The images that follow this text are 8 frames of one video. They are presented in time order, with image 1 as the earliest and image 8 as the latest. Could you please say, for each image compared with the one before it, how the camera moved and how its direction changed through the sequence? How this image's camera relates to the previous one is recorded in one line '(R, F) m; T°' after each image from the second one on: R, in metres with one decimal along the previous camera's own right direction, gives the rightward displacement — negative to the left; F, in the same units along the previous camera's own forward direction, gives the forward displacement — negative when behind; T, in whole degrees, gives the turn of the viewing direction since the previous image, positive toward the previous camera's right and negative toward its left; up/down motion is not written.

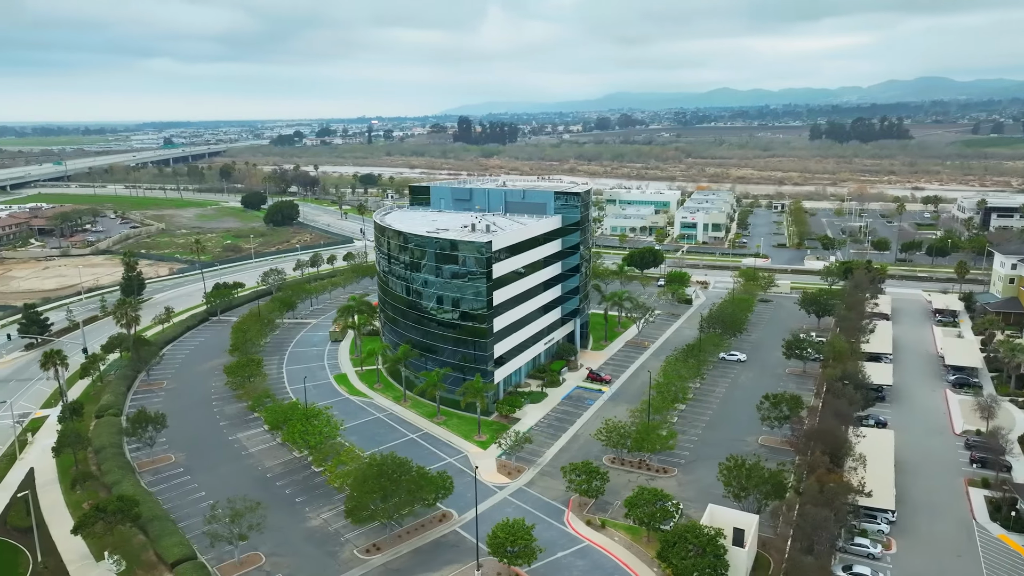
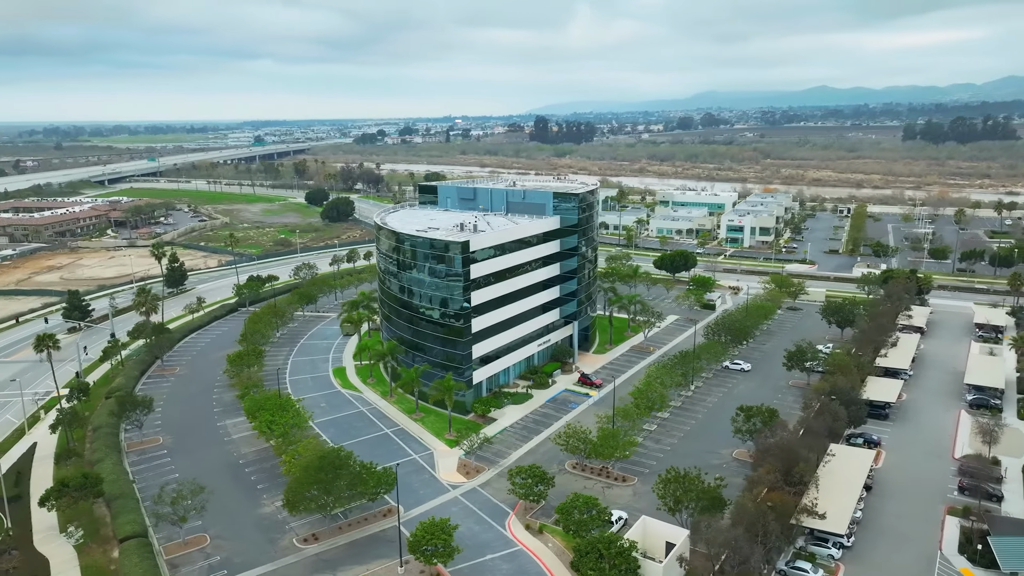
(+8.9, +0.6) m; -6°
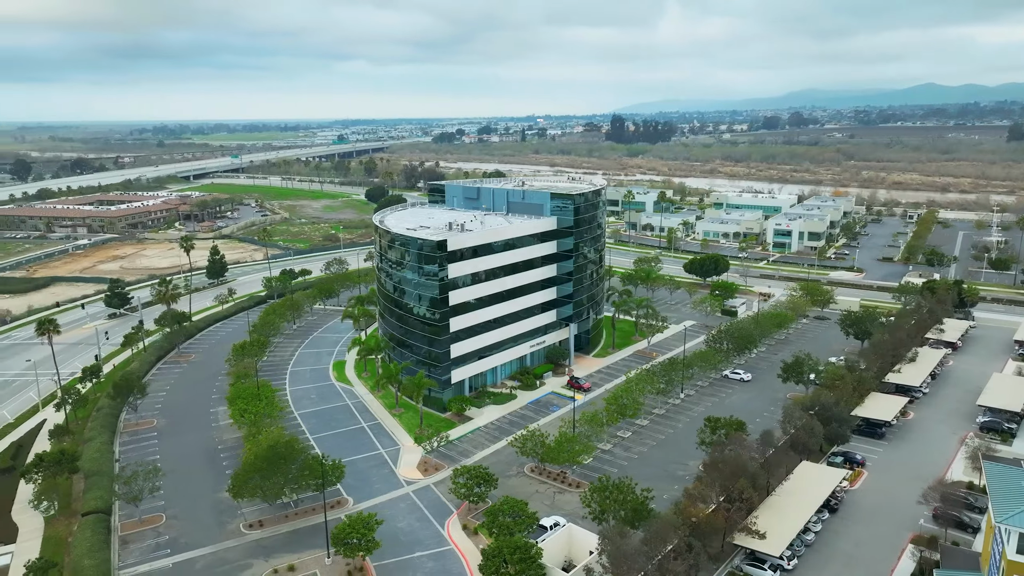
(+8.9, +0.6) m; -6°
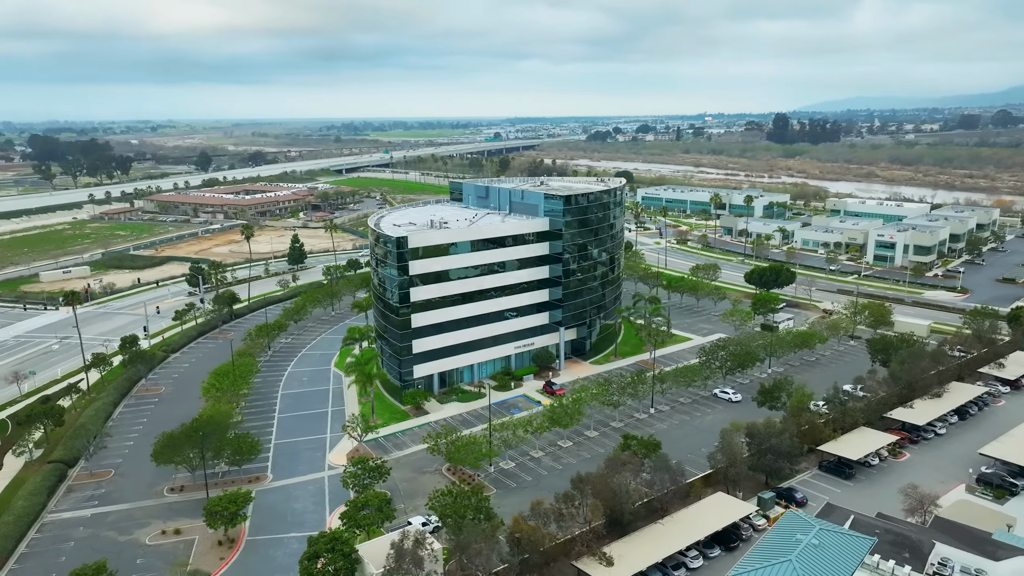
(+17.6, +2.2) m; -13°
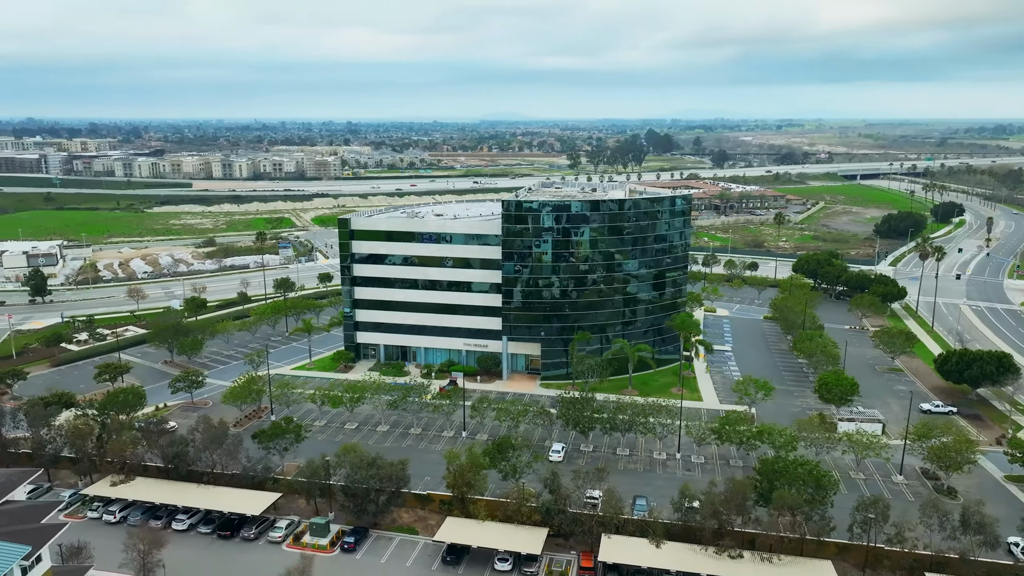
(+56.2, +24.6) m; -46°
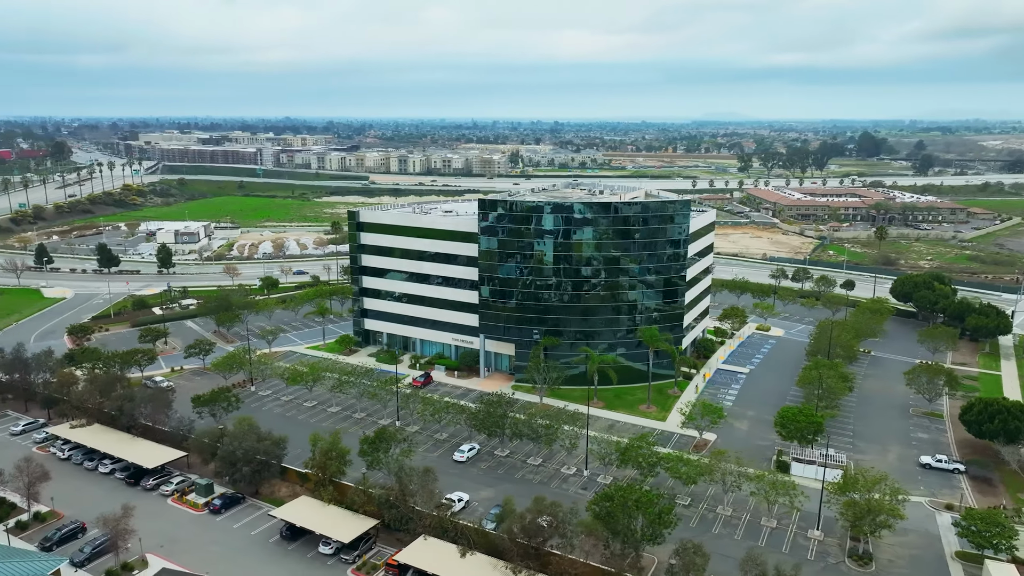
(+21.6, +3.3) m; -16°
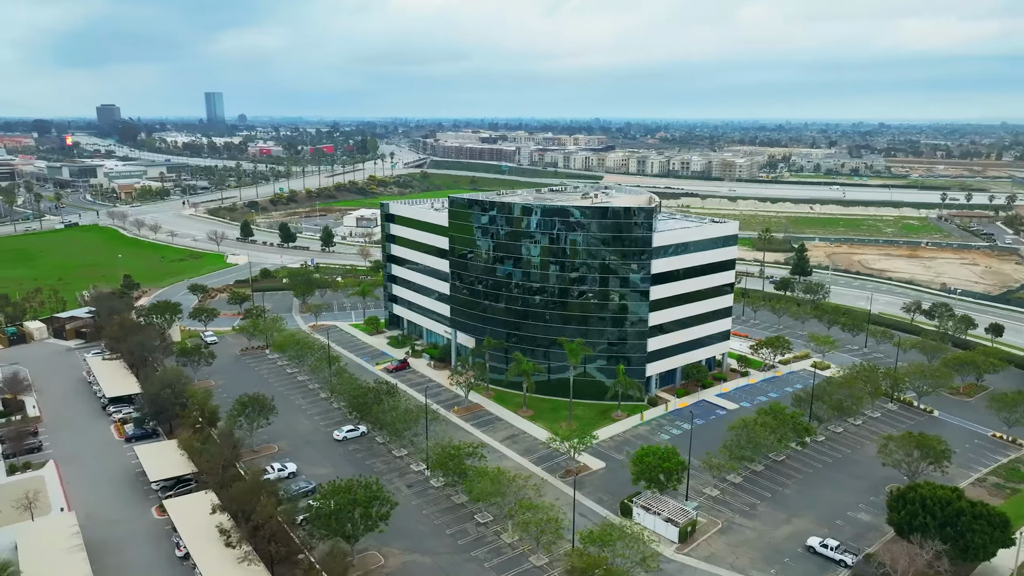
(+31.1, +6.7) m; -23°
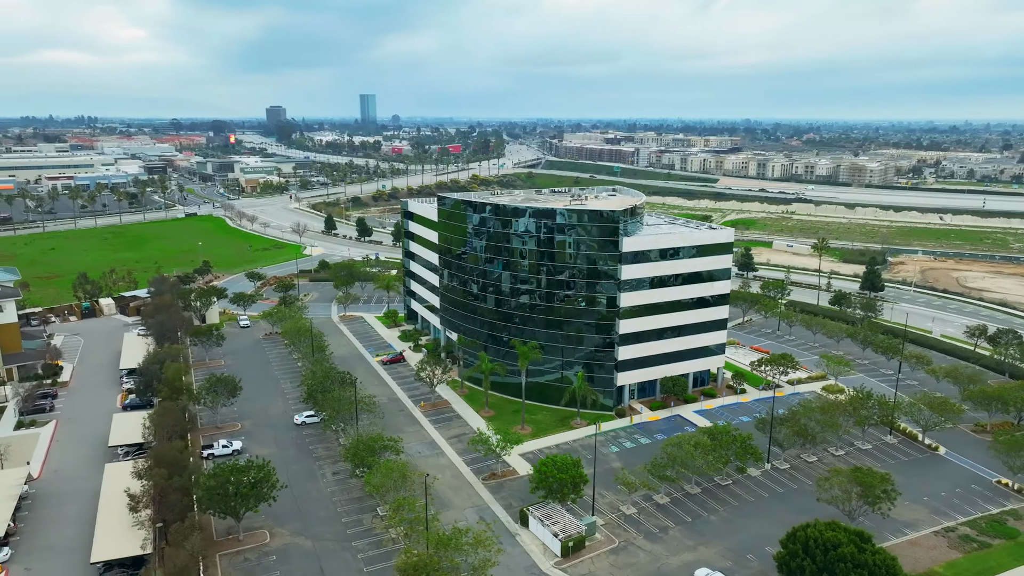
(+15.2, +1.6) m; -11°
